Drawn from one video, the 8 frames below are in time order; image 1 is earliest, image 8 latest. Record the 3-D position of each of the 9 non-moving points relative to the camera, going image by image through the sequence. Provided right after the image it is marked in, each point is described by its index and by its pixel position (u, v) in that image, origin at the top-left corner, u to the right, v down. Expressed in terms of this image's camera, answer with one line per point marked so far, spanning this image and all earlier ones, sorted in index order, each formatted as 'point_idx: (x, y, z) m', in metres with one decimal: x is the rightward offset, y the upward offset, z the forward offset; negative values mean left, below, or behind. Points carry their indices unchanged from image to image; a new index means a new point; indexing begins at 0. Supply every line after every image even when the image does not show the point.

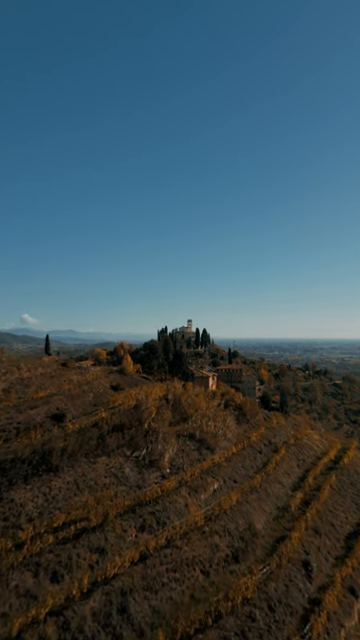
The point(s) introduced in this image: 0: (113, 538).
0: (-3.4, -11.2, +19.5) m
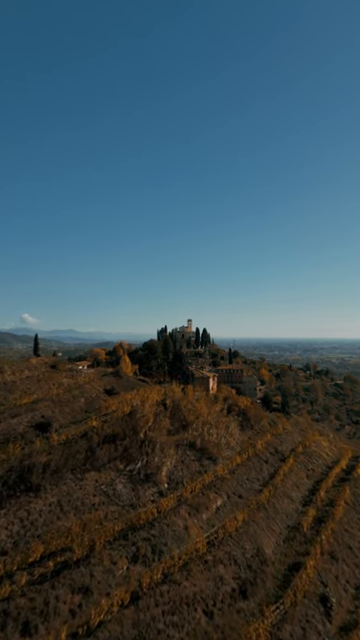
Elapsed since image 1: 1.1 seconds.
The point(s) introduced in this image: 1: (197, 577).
0: (-3.5, -11.1, +16.6) m
1: (+0.8, -12.3, +18.2) m
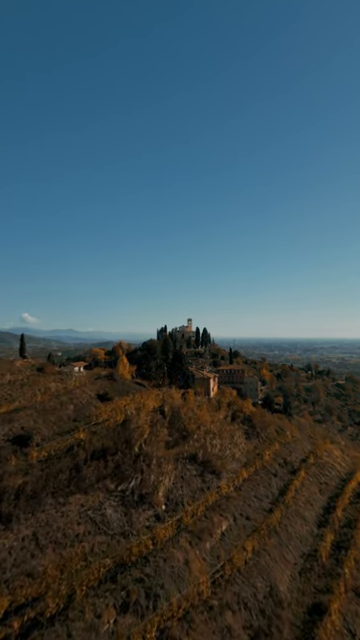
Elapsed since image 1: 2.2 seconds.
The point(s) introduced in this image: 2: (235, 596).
0: (-3.5, -11.0, +13.3) m
1: (+0.8, -12.2, +14.9) m
2: (+2.5, -12.4, +17.1) m
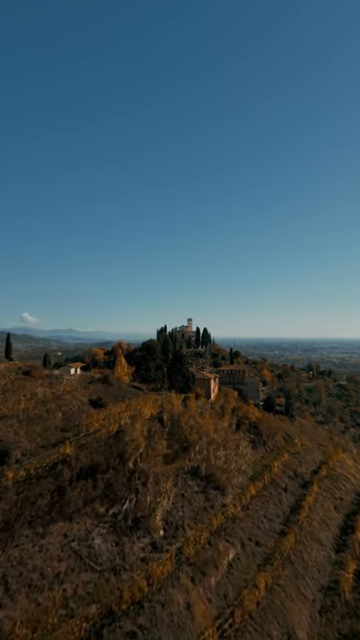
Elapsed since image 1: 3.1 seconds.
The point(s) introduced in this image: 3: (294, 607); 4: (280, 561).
0: (-3.5, -10.9, +10.4) m
1: (+0.8, -12.1, +12.0) m
2: (+2.5, -12.3, +14.2) m
3: (+5.2, -13.1, +17.3) m
4: (+5.1, -12.5, +19.8) m
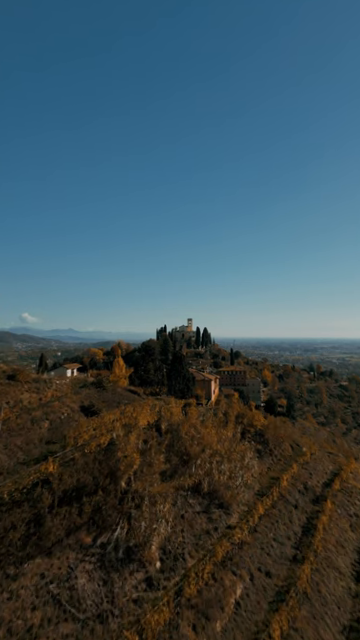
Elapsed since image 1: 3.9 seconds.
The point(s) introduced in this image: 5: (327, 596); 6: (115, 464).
0: (-3.5, -10.8, +7.7) m
1: (+0.8, -12.0, +9.3) m
2: (+2.5, -12.2, +11.6) m
3: (+5.2, -13.0, +14.6) m
4: (+5.1, -12.4, +17.1) m
5: (+7.0, -13.2, +18.2) m
6: (-3.3, -7.3, +19.3) m
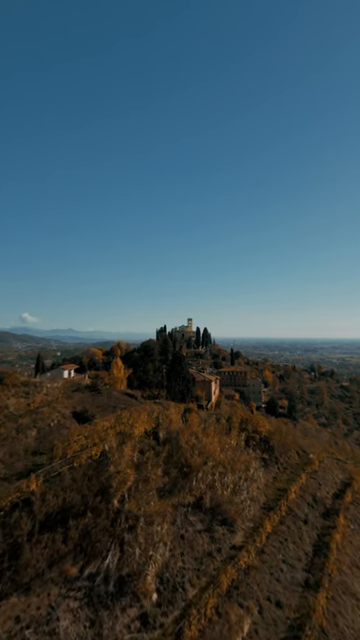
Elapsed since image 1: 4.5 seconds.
0: (-3.5, -10.7, +5.7) m
1: (+0.8, -12.0, +7.2) m
2: (+2.5, -12.2, +9.5) m
3: (+5.2, -12.9, +12.6) m
4: (+5.1, -12.4, +15.0) m
5: (+7.0, -13.2, +16.1) m
6: (-3.3, -7.2, +17.2) m
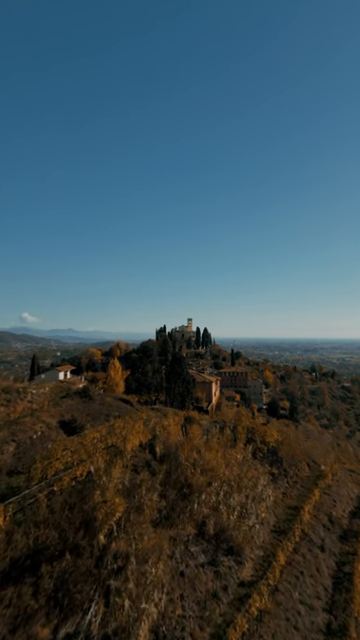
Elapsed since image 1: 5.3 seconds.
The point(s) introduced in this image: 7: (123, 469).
0: (-3.6, -10.6, +2.8) m
1: (+0.7, -11.9, +4.4) m
2: (+2.4, -12.1, +6.7) m
3: (+5.2, -12.9, +9.7) m
4: (+5.1, -12.3, +12.2) m
5: (+7.0, -13.1, +13.3) m
6: (-3.3, -7.1, +14.4) m
7: (-2.6, -6.9, +17.9) m
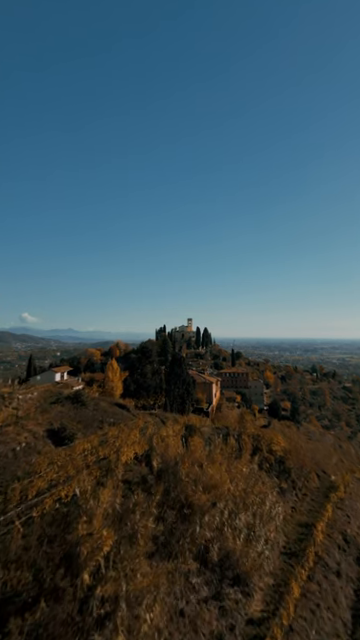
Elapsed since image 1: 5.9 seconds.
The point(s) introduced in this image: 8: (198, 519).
0: (-3.6, -10.6, +0.6) m
1: (+0.7, -11.8, +2.2) m
2: (+2.4, -12.0, +4.5) m
3: (+5.2, -12.8, +7.5) m
4: (+5.1, -12.2, +10.0) m
5: (+7.0, -13.0, +11.1) m
6: (-3.4, -7.1, +12.2) m
7: (-2.7, -6.8, +15.7) m
8: (+0.8, -8.6, +16.7) m
